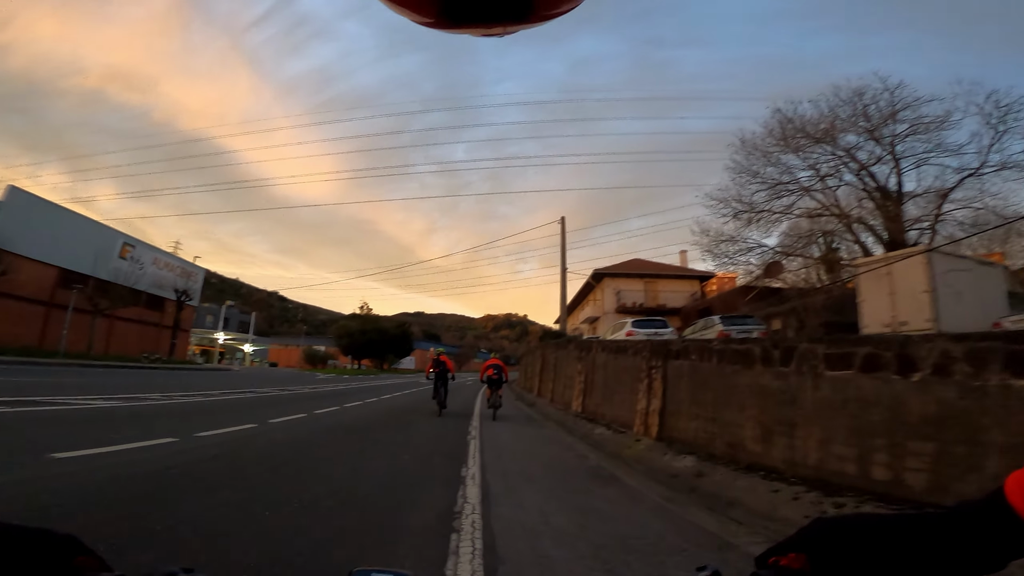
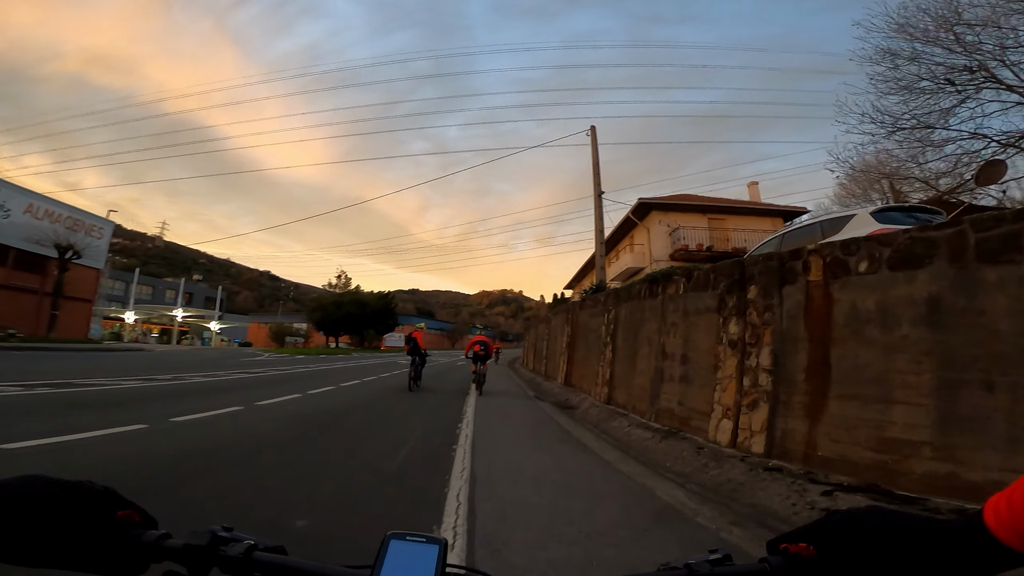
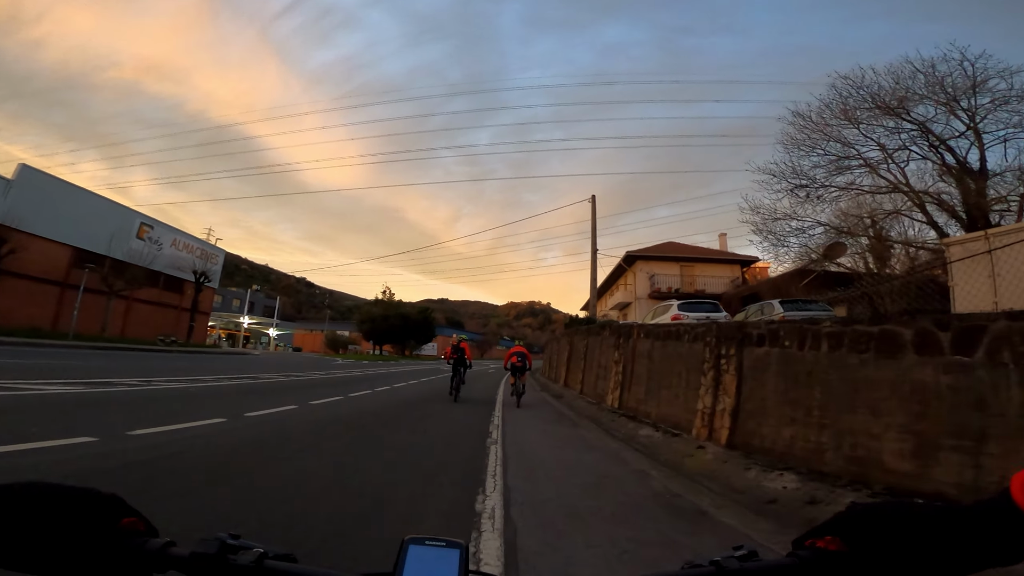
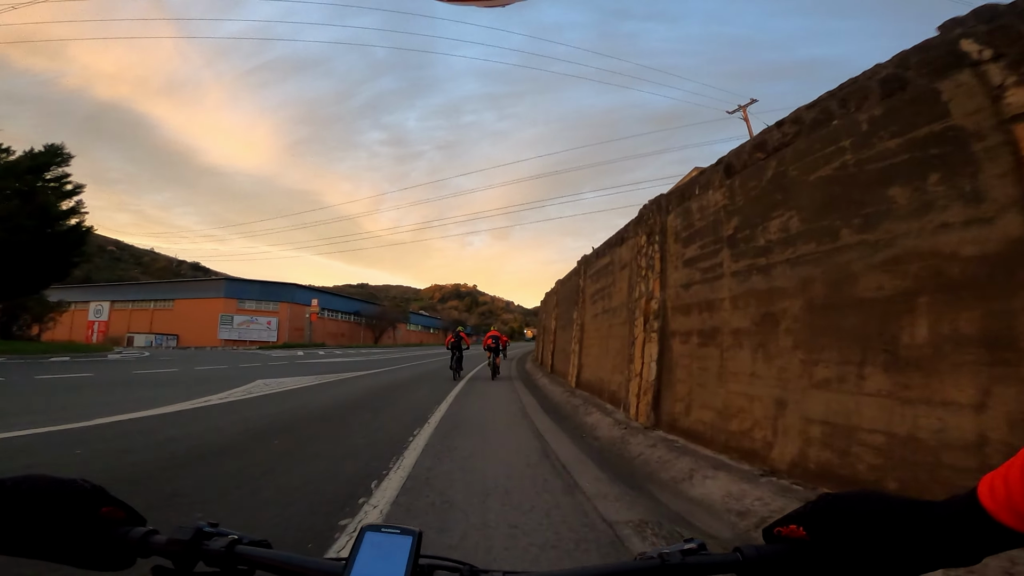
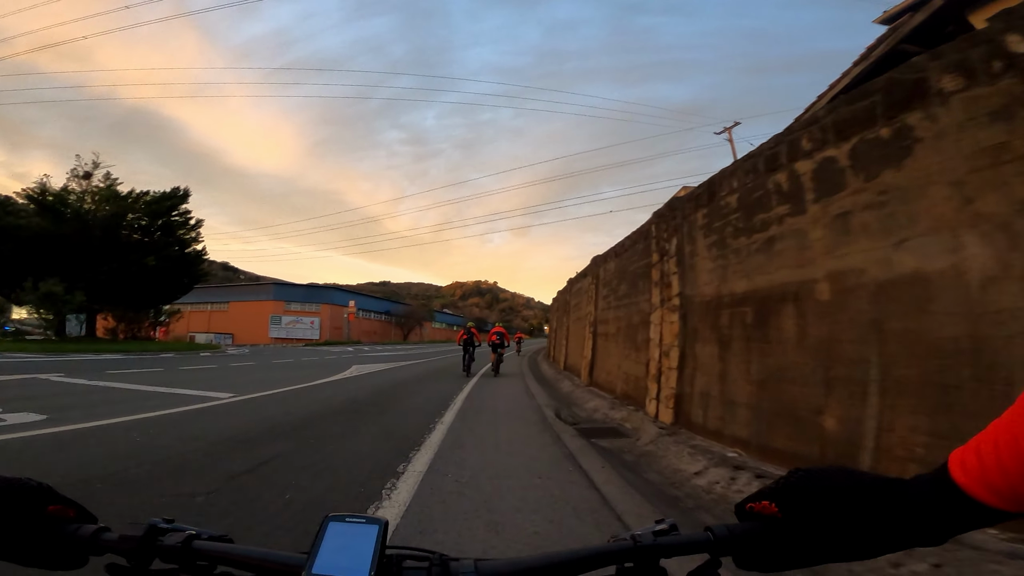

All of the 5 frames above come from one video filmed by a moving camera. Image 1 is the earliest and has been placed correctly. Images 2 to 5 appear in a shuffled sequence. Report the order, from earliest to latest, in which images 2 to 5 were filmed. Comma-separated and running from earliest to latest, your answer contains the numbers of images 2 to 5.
3, 2, 5, 4
